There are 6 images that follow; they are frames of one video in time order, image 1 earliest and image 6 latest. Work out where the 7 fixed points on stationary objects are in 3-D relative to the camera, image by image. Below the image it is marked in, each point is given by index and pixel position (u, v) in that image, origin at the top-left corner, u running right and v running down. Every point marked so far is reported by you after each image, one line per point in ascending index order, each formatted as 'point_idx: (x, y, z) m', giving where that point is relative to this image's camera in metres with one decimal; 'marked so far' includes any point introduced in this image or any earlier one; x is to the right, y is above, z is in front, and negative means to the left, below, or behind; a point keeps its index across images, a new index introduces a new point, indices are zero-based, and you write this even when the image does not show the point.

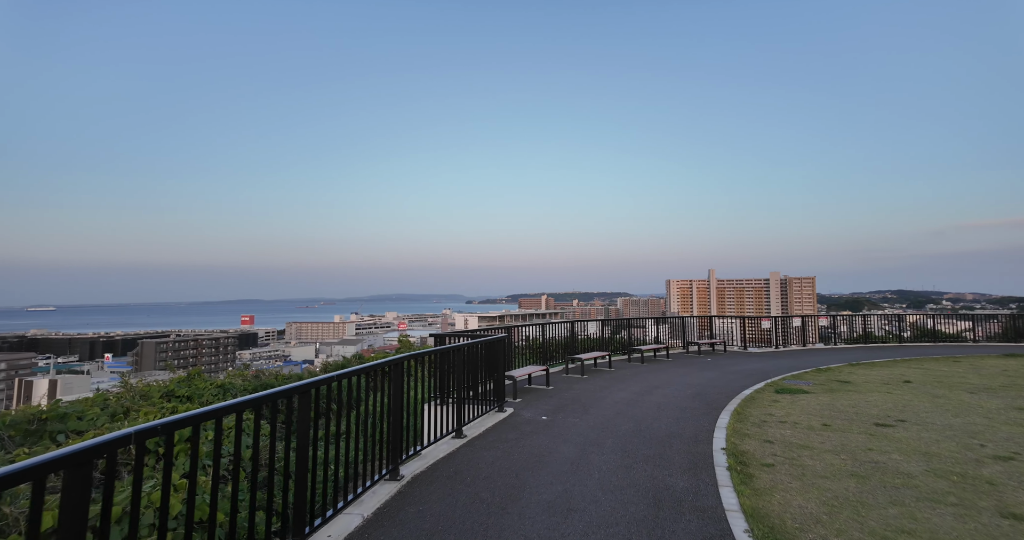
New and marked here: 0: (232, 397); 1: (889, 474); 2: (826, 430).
0: (-4.8, -2.2, +8.3) m
1: (+3.1, -1.7, +4.1) m
2: (+3.6, -1.8, +5.6) m
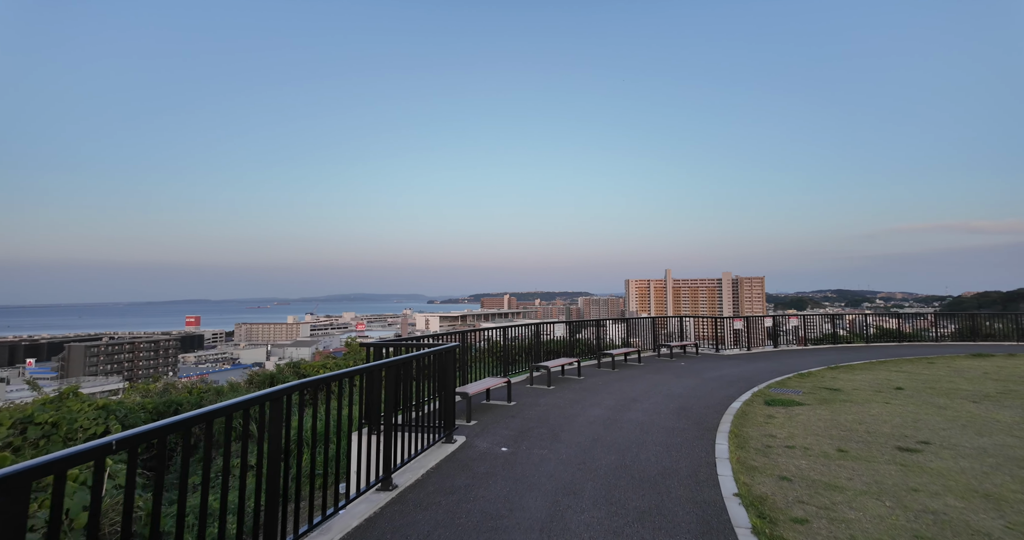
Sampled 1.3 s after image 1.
0: (-5.4, -2.1, +6.7) m
1: (+2.8, -1.6, +3.0) m
2: (+3.2, -1.8, +4.6) m
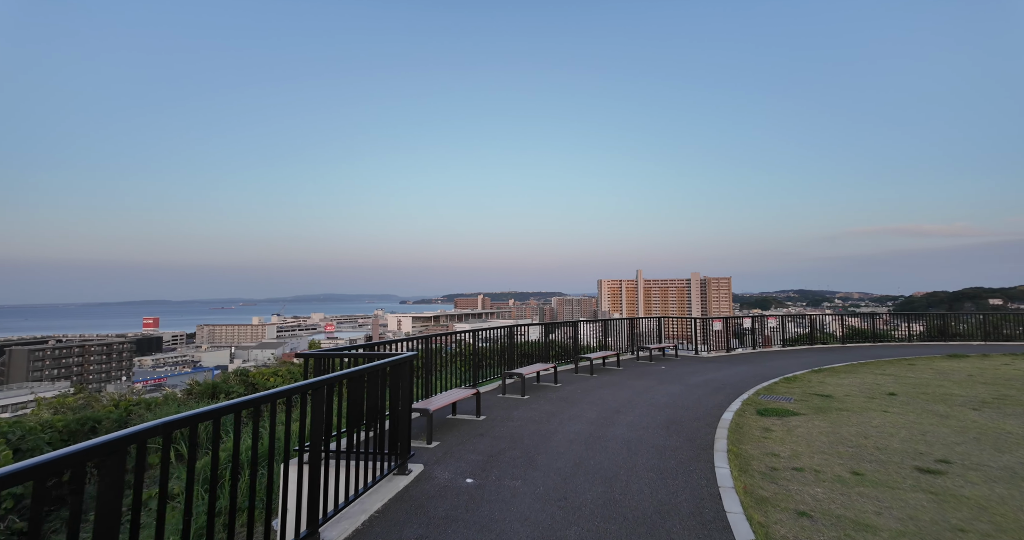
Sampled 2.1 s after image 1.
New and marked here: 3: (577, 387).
0: (-5.8, -2.0, +5.6) m
1: (+2.6, -1.6, +2.4) m
2: (+2.9, -1.8, +4.0) m
3: (+1.1, -2.0, +8.4) m
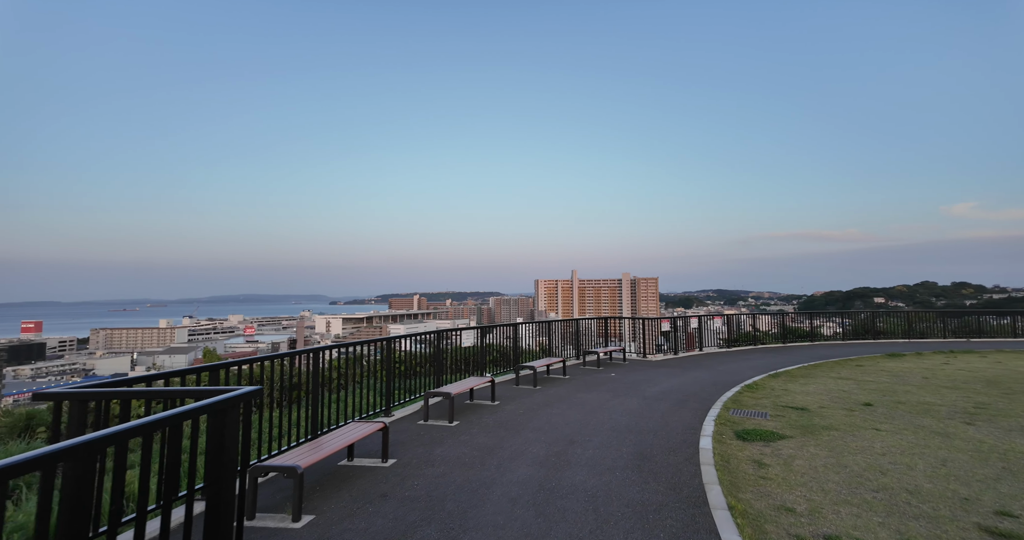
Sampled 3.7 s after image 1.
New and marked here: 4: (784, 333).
0: (-6.4, -1.9, +3.3) m
1: (+2.3, -1.5, +1.1) m
2: (+2.4, -1.7, +2.8) m
3: (+0.1, -1.9, +6.9) m
4: (+11.1, -2.5, +19.8) m
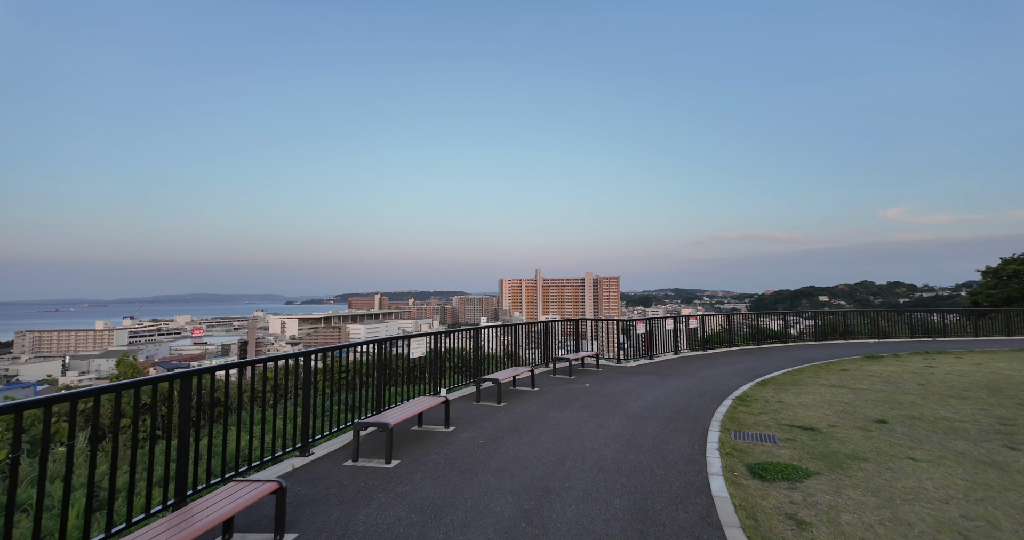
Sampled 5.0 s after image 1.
0: (-6.6, -1.8, +1.5) m
1: (+2.3, -1.5, 0.0) m
2: (+2.2, -1.6, +1.6) m
3: (-0.4, -1.9, +5.6) m
4: (+9.6, -2.5, +19.3) m
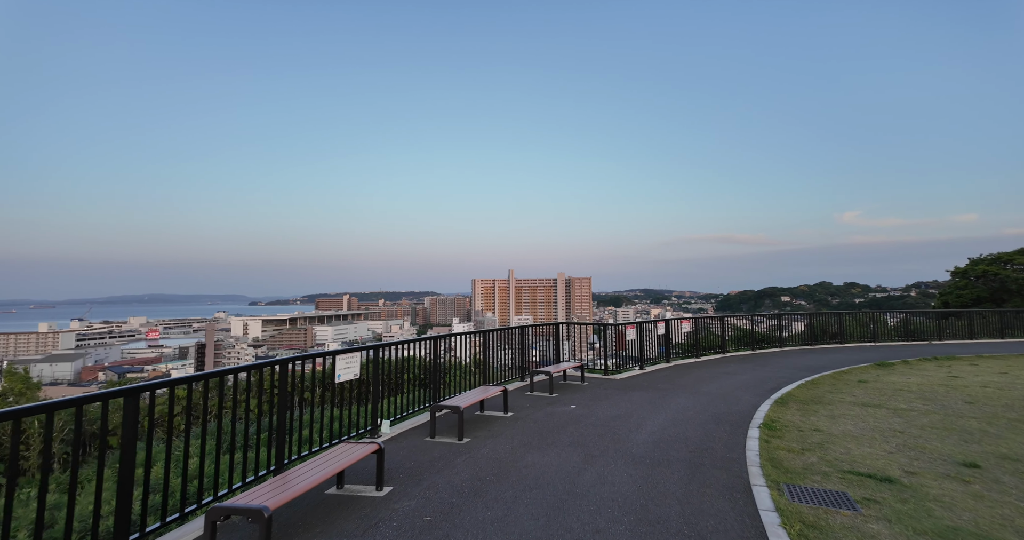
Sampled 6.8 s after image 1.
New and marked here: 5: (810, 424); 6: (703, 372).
0: (-6.7, -1.7, -0.6) m
1: (+2.3, -1.4, -1.7) m
2: (+2.1, -1.5, 0.0) m
3: (-0.7, -1.8, +3.8) m
4: (+8.6, -2.4, +17.9) m
5: (+3.9, -2.0, +6.5) m
6: (+4.1, -2.2, +10.8) m
